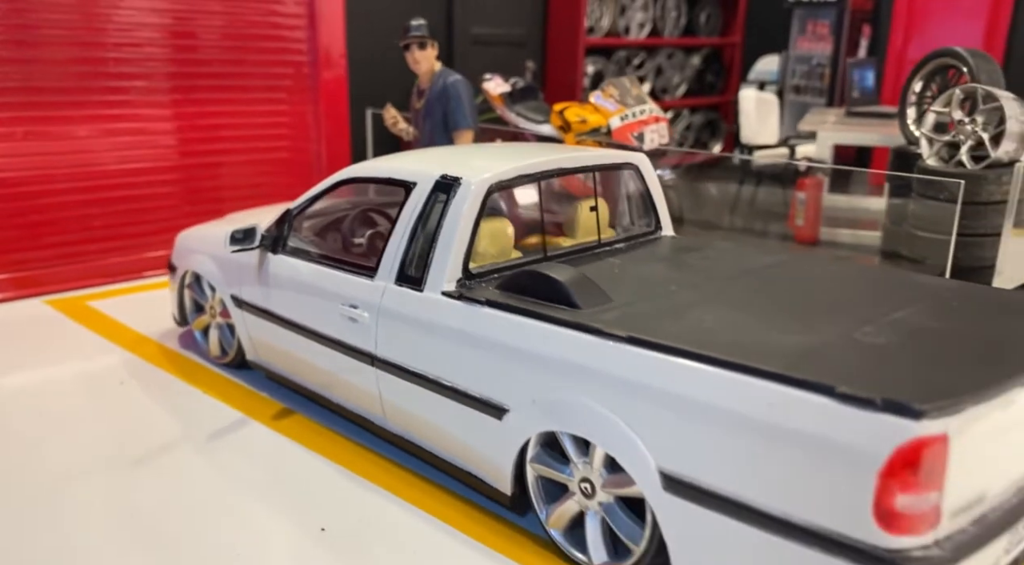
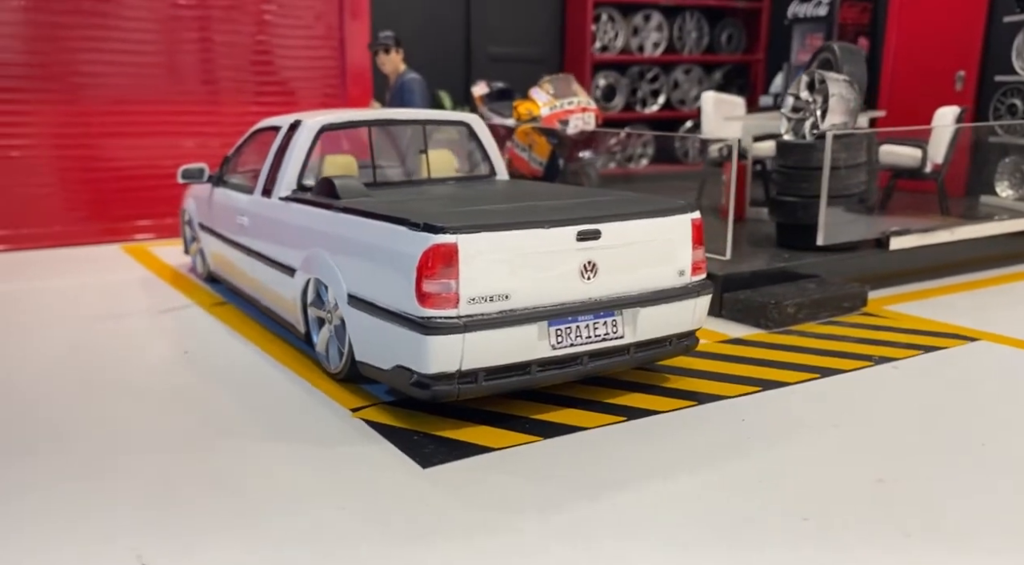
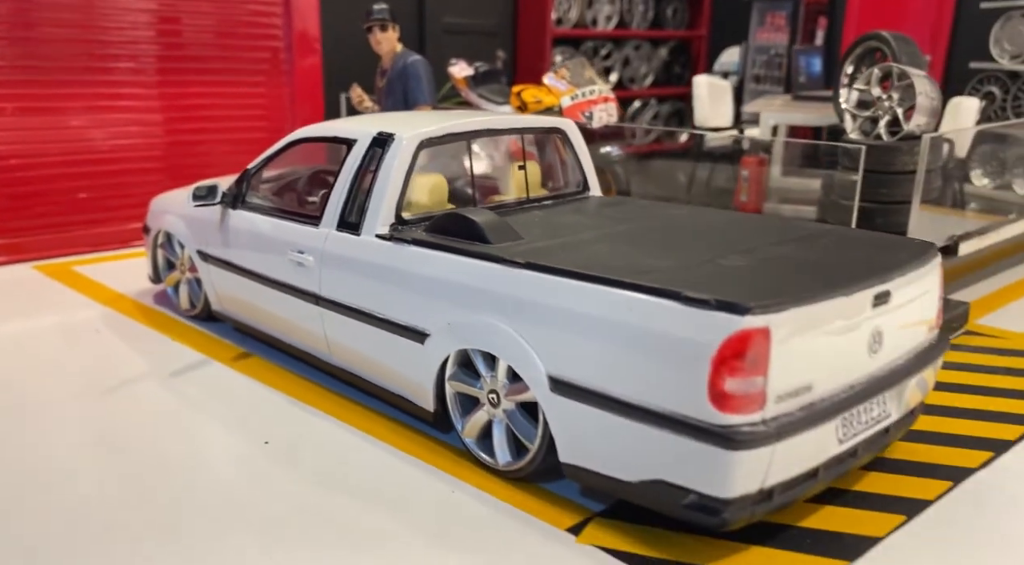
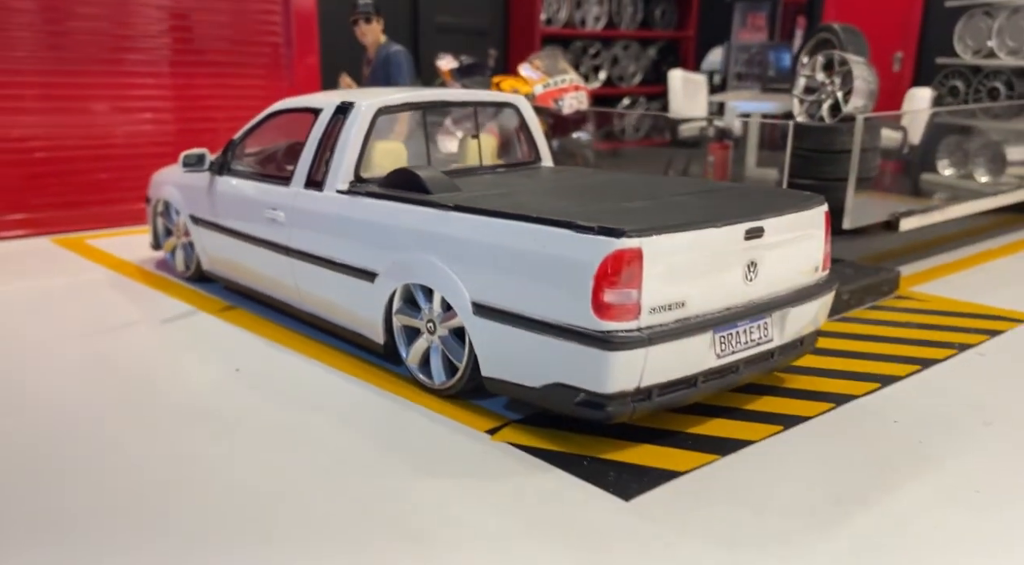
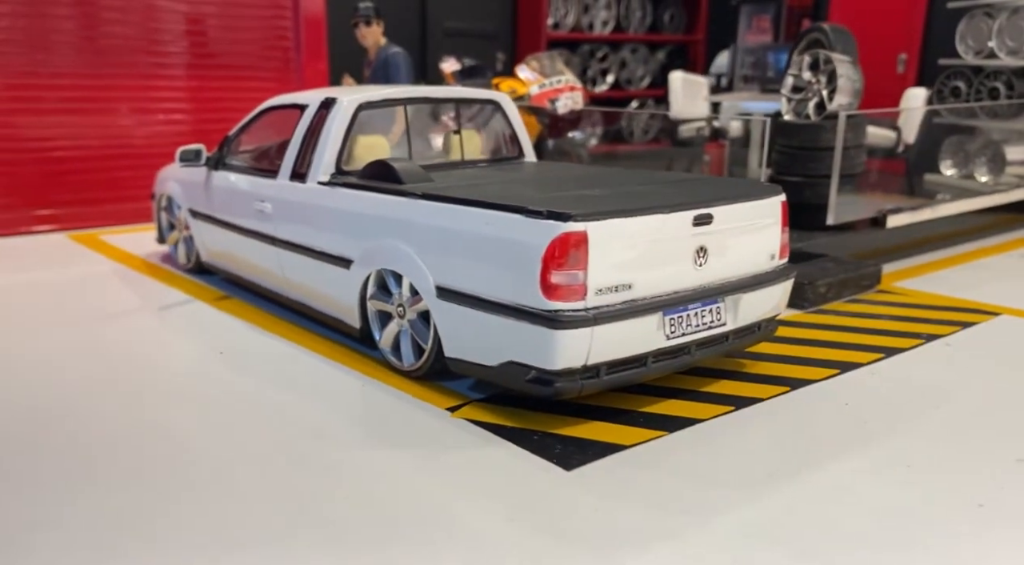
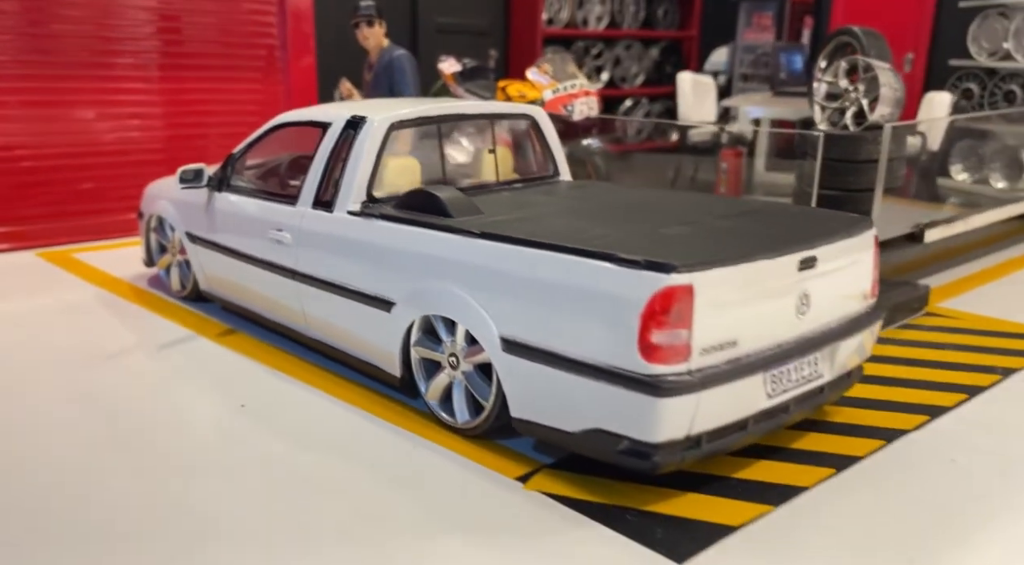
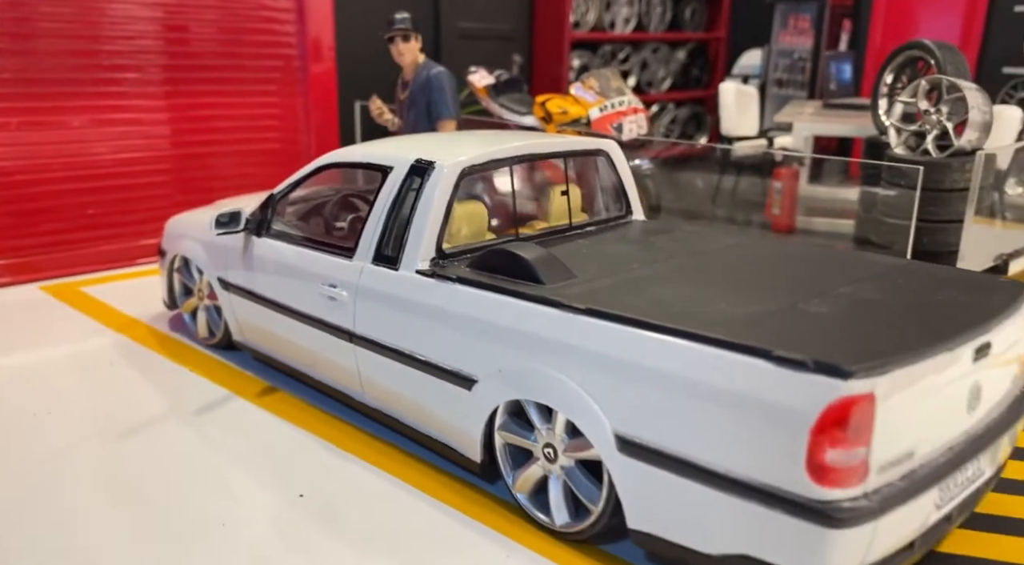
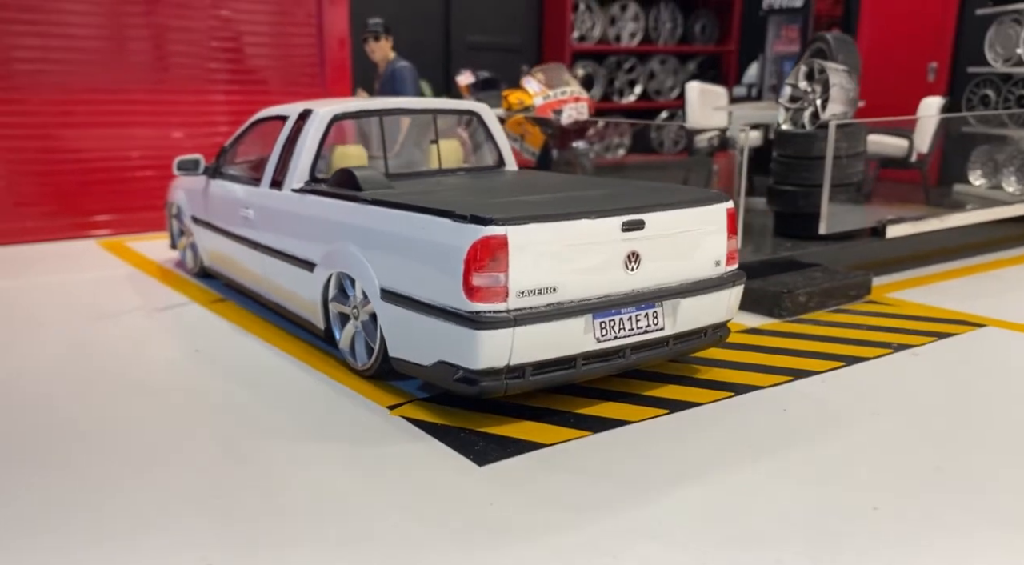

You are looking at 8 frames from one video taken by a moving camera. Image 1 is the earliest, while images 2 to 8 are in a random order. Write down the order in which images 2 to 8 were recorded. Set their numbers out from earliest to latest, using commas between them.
7, 3, 6, 4, 5, 8, 2
